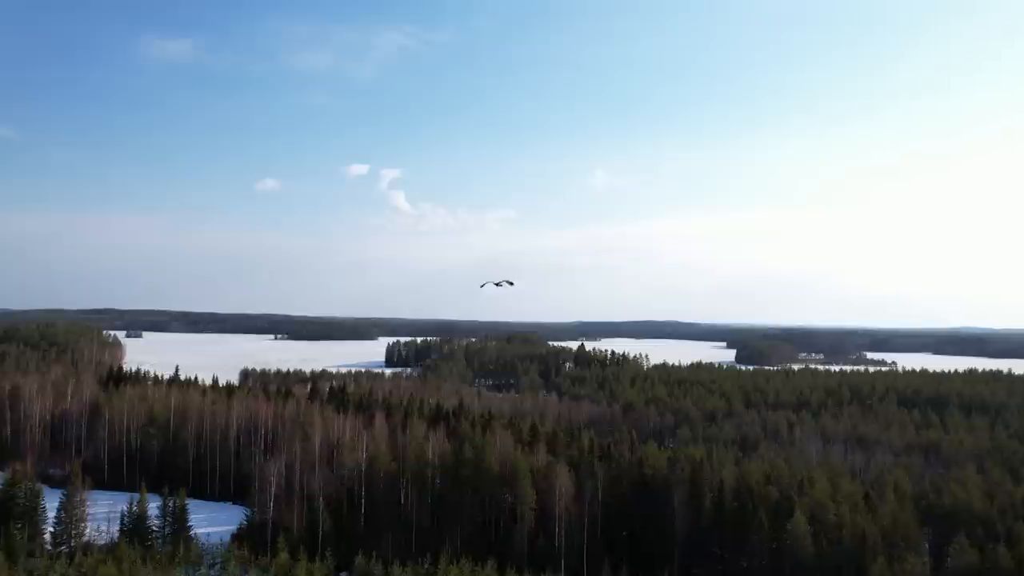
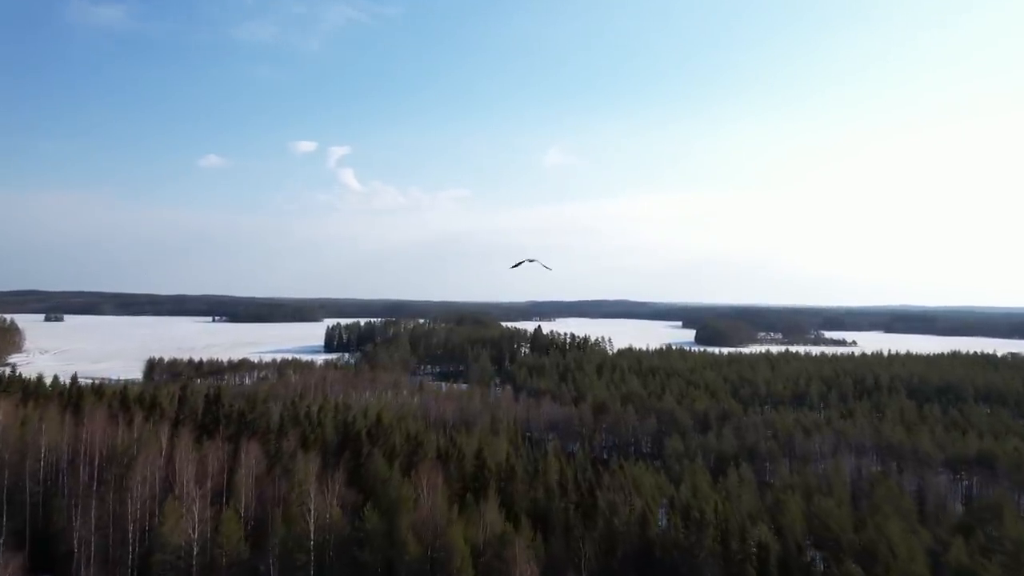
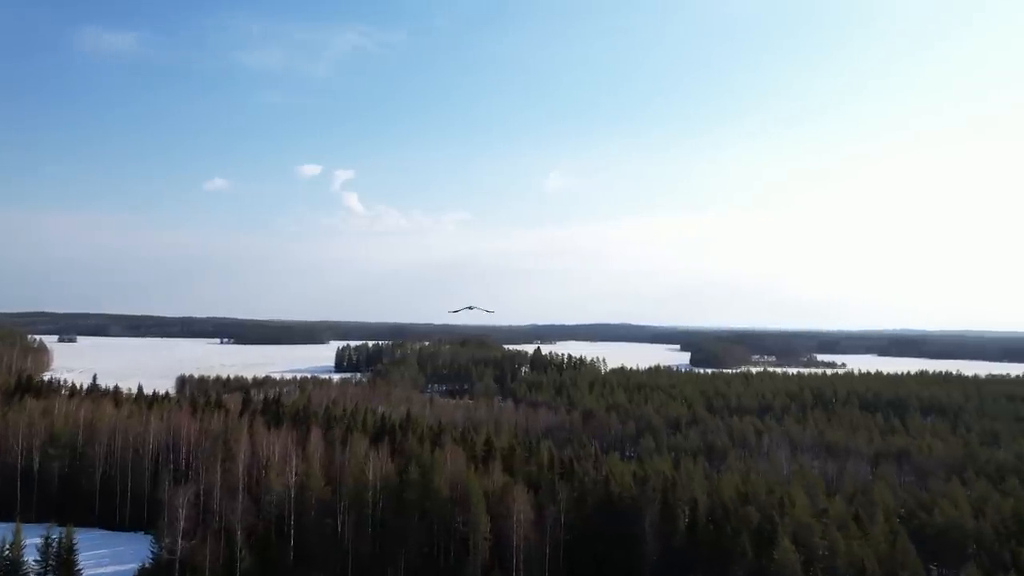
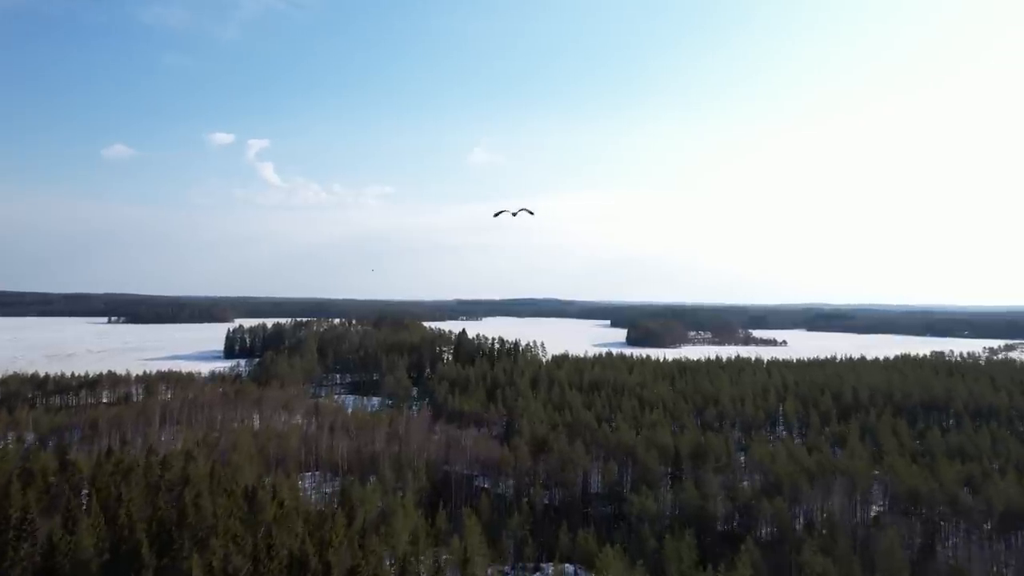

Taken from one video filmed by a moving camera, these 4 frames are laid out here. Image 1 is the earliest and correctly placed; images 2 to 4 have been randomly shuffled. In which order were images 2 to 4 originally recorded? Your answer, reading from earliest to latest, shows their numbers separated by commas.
3, 2, 4
